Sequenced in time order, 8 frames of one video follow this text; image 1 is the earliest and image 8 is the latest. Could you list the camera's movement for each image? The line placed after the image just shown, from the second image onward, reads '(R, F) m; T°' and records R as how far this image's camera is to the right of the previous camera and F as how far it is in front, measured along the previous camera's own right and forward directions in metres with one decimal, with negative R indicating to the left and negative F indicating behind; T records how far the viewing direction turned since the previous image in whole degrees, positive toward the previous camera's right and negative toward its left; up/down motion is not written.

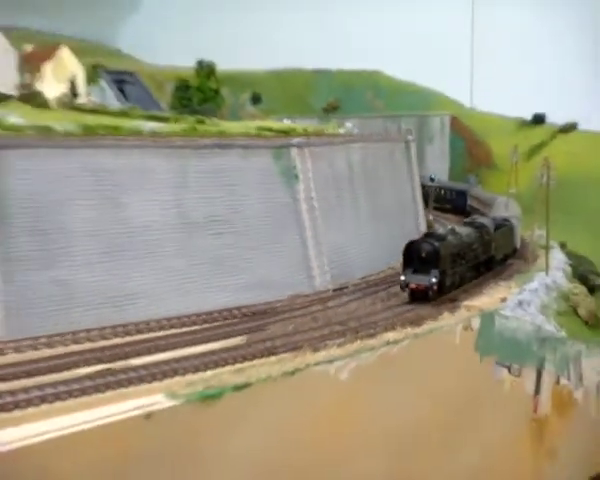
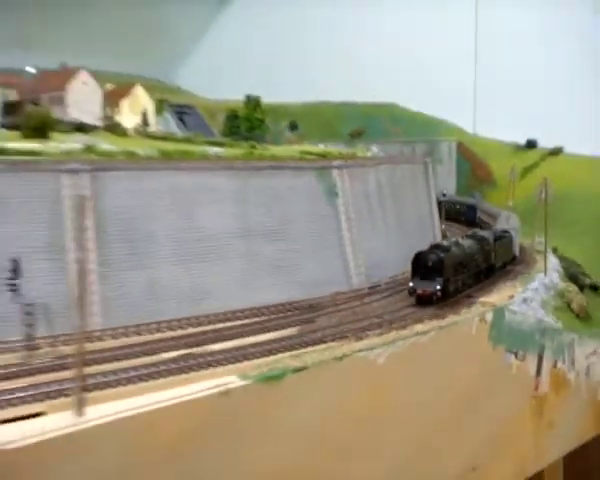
(-0.2, -0.5) m; 0°
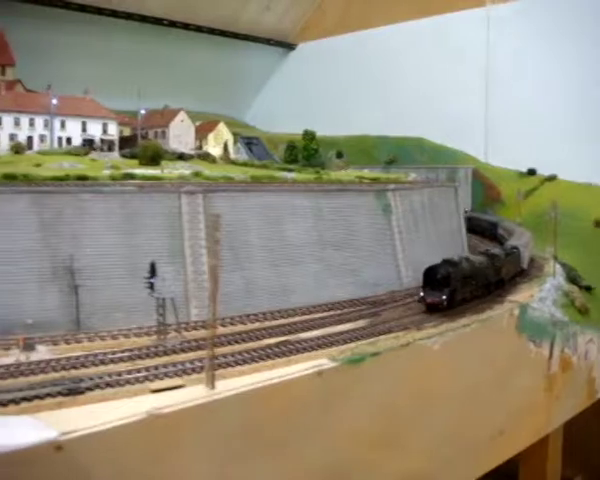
(-0.2, -0.7) m; -1°
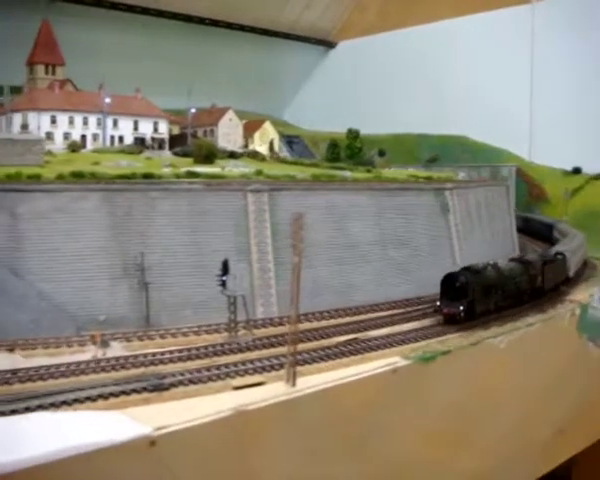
(-0.2, 0.0) m; -2°
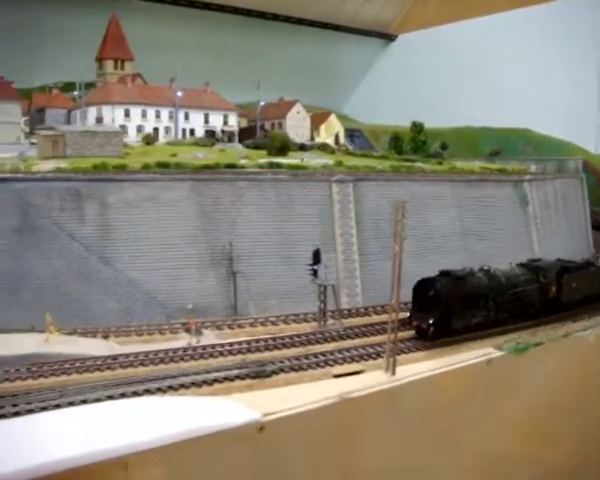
(-0.2, 0.0) m; -3°
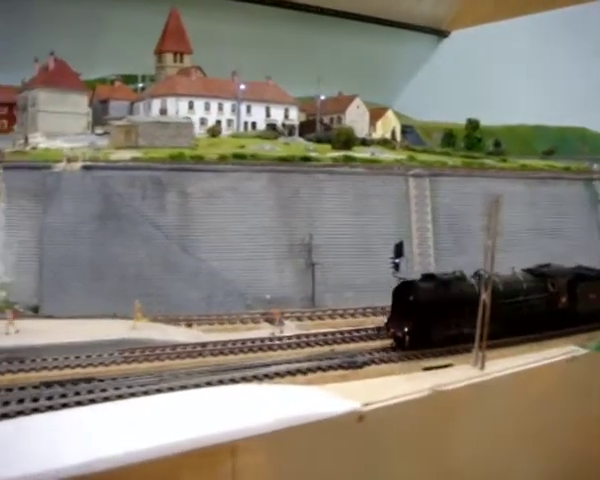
(-0.2, 0.0) m; -2°
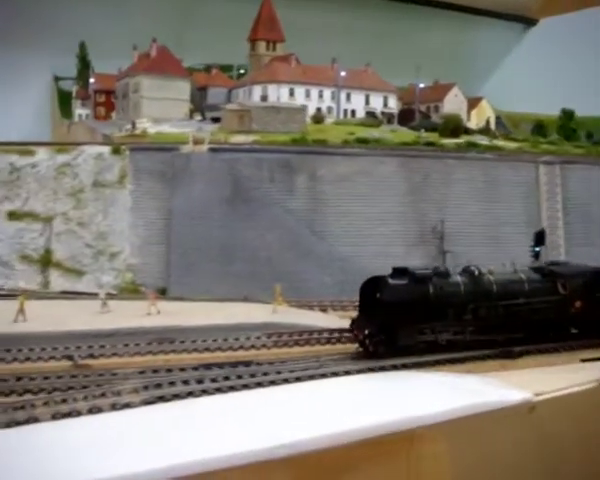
(-0.3, +0.1) m; -3°
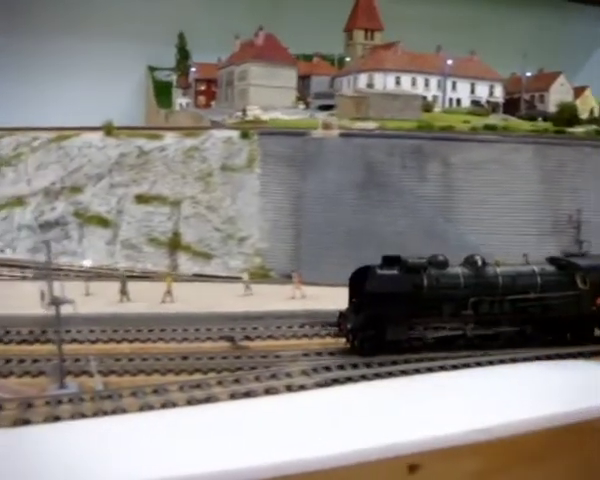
(-0.3, 0.0) m; -4°
